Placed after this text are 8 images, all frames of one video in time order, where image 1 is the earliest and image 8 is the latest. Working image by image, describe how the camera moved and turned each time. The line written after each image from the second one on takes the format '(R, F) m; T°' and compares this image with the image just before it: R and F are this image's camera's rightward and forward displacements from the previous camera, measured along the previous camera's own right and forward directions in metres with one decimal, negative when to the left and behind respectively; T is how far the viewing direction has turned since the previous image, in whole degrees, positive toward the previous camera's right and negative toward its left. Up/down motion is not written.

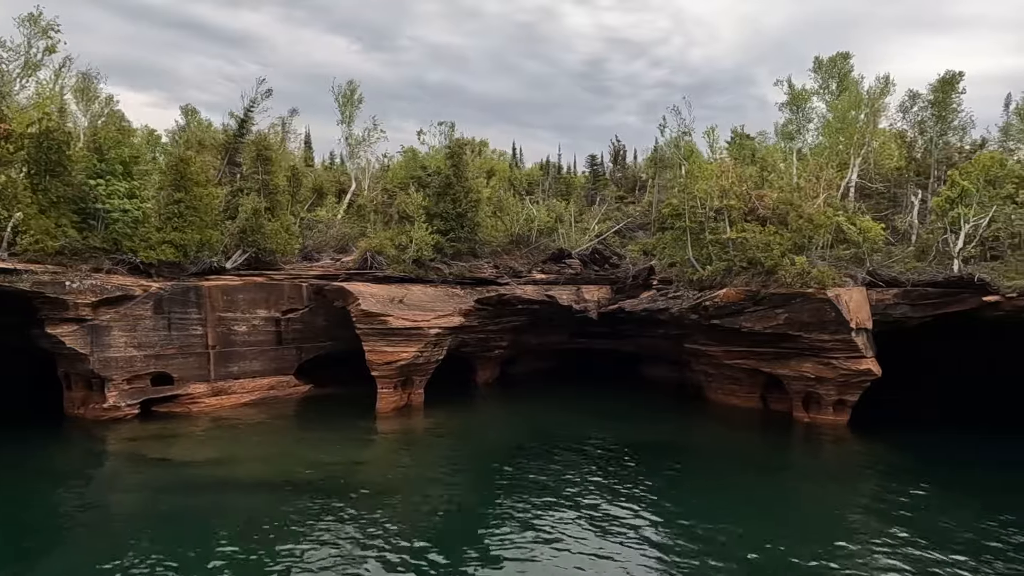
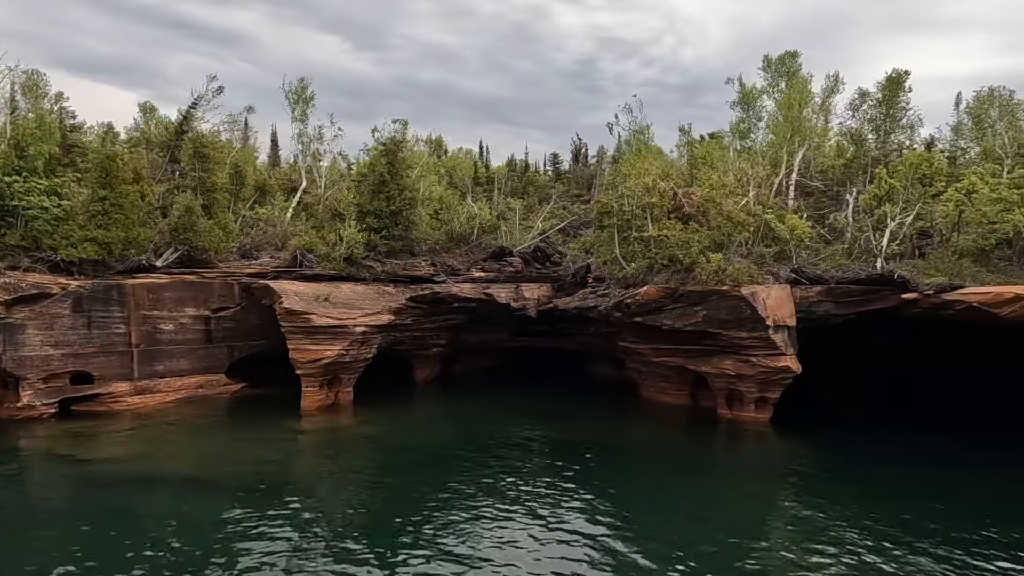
(+1.9, +0.1) m; +1°
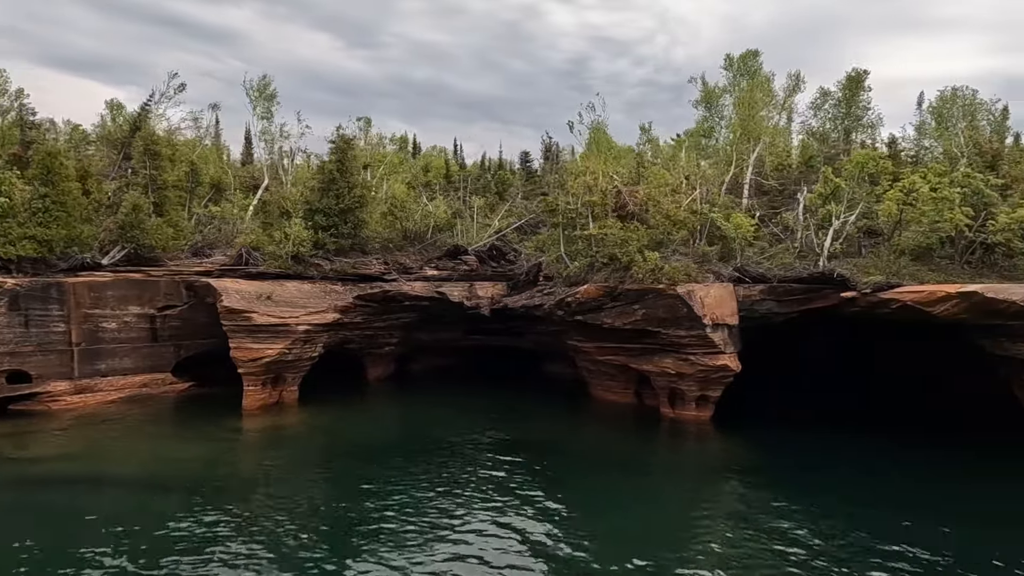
(+1.4, +0.1) m; +1°
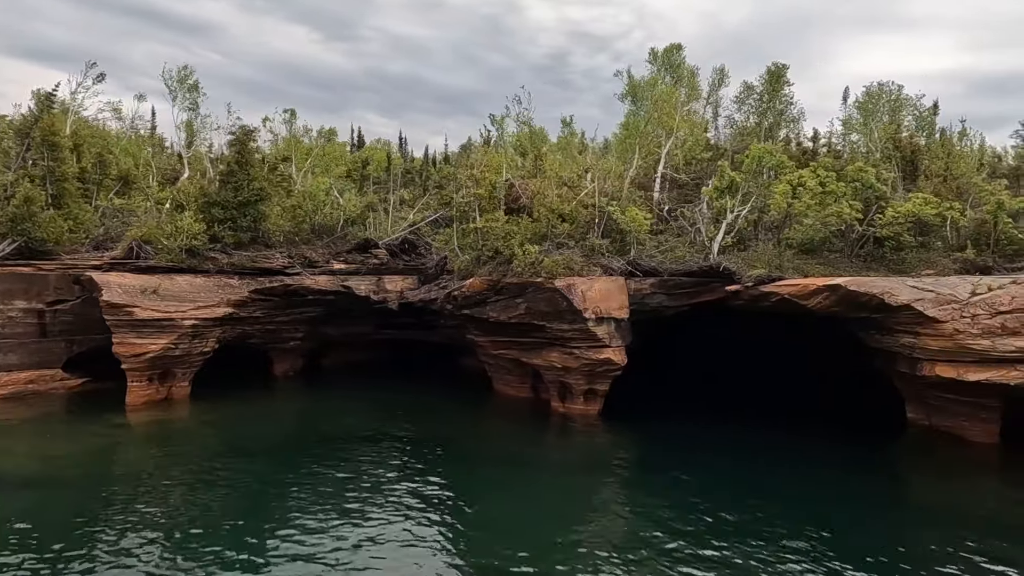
(+2.4, +0.2) m; +2°
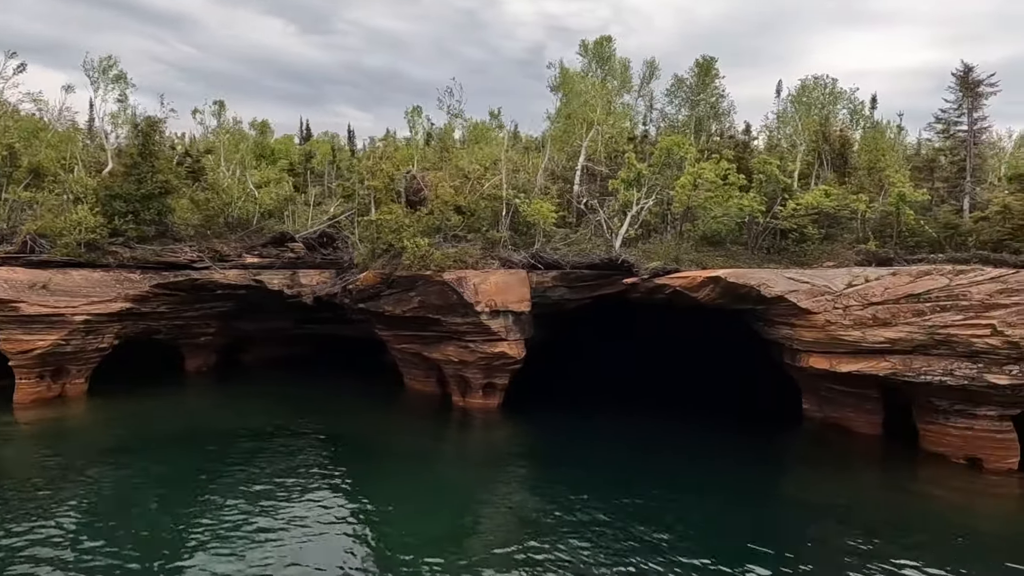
(+2.1, +0.2) m; +2°
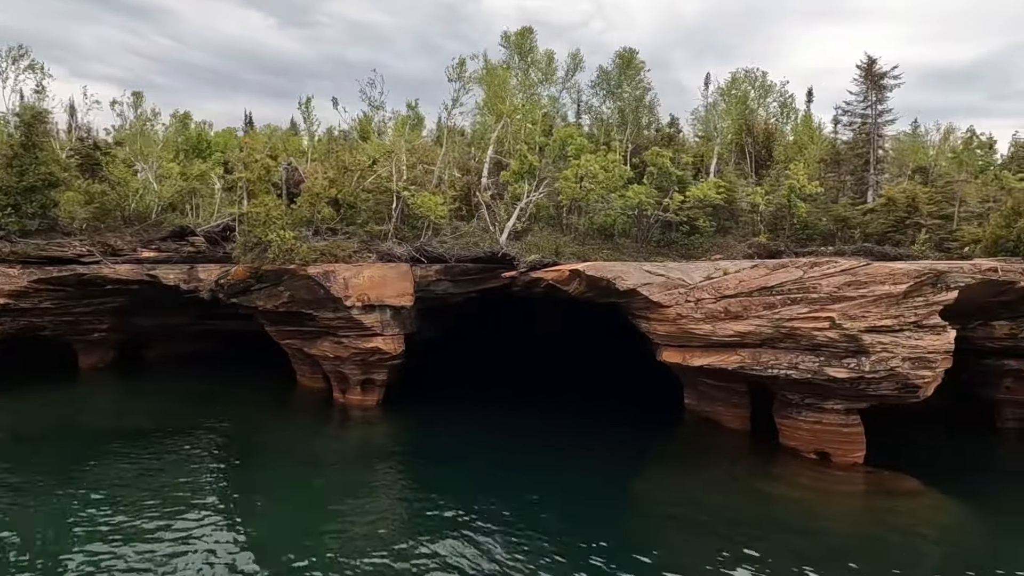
(+2.7, +0.3) m; +1°
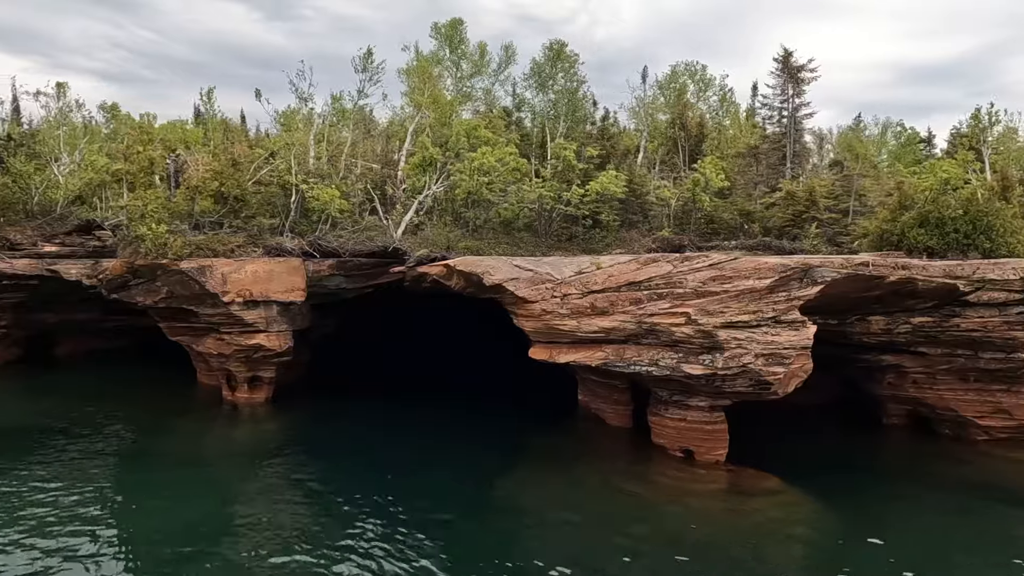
(+2.4, +0.4) m; +1°
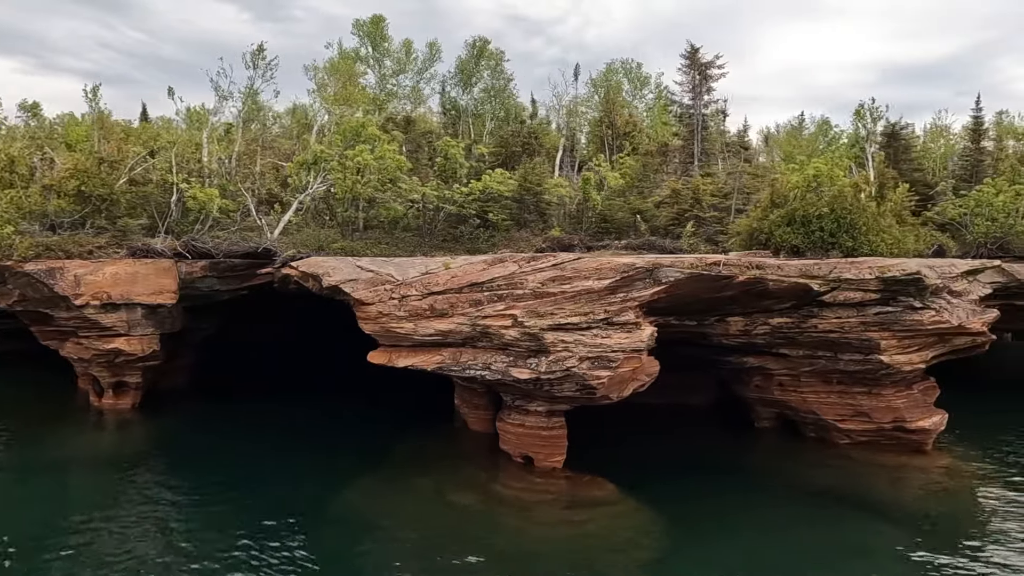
(+2.9, +0.5) m; +1°
